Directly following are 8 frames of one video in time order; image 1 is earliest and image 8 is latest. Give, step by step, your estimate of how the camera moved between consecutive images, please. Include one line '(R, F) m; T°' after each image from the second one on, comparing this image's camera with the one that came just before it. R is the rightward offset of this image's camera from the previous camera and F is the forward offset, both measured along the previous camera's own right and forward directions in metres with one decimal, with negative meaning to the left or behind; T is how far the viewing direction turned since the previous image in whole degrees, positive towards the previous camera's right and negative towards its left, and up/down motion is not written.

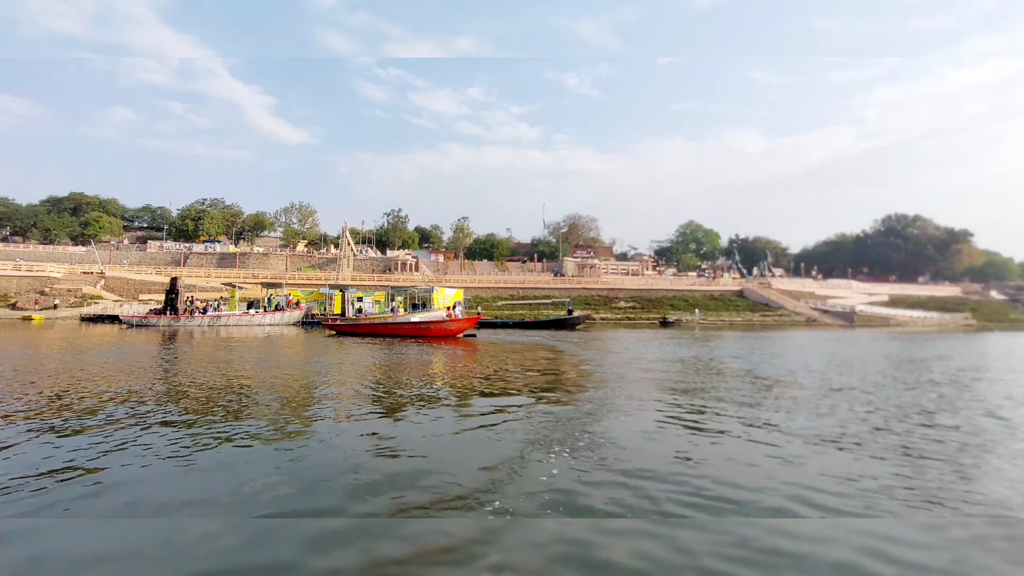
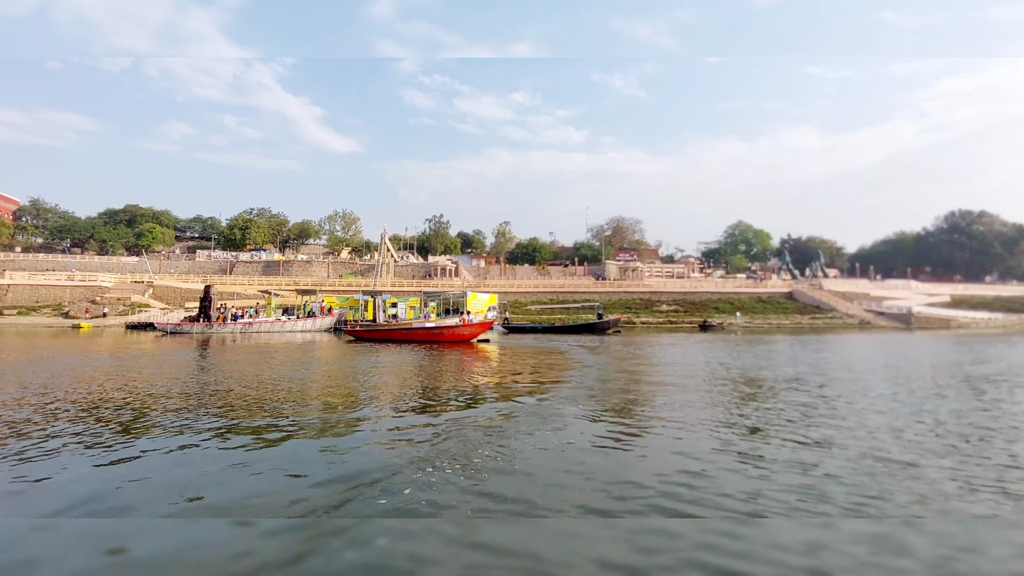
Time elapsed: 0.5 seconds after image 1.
(+0.4, +0.1) m; -5°
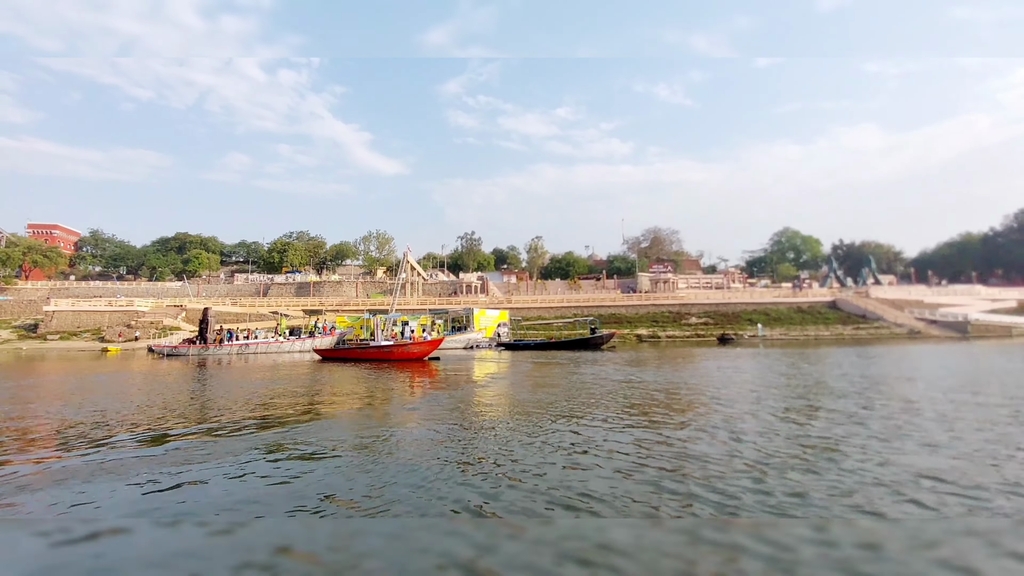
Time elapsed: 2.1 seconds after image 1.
(+1.7, -1.0) m; -5°
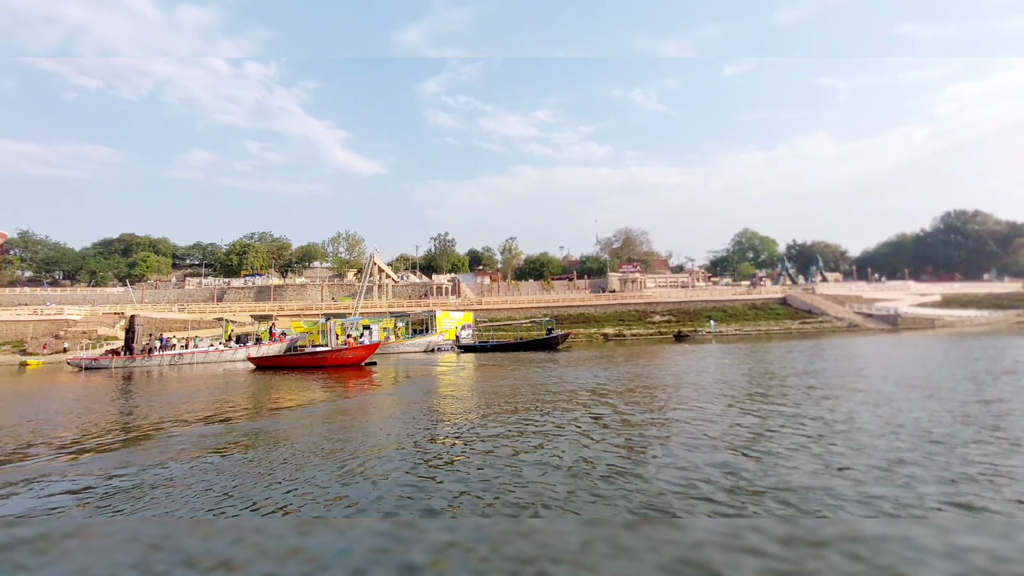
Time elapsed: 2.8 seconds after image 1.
(+0.3, +0.6) m; +3°
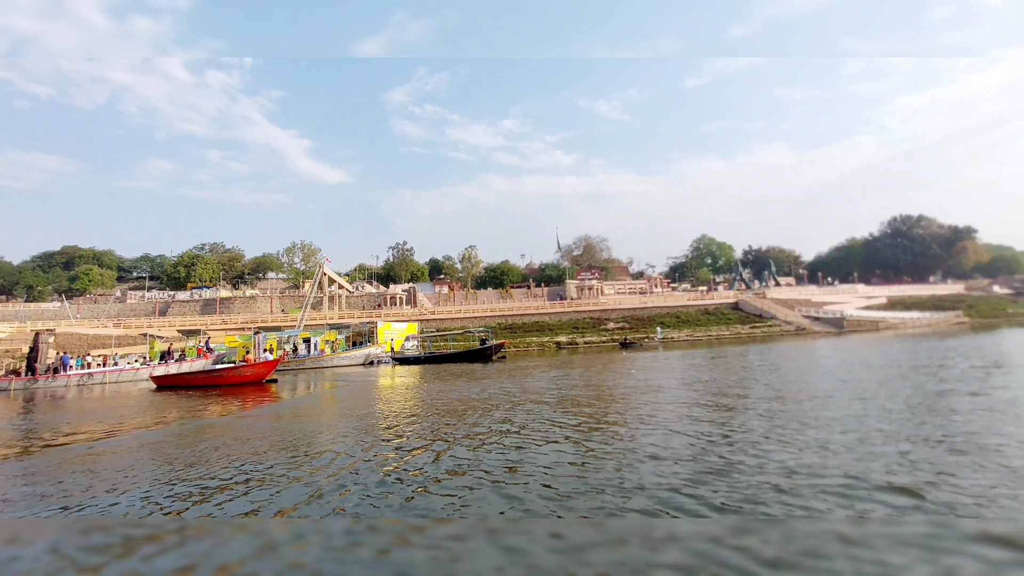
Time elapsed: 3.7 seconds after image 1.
(+1.1, -0.4) m; +3°
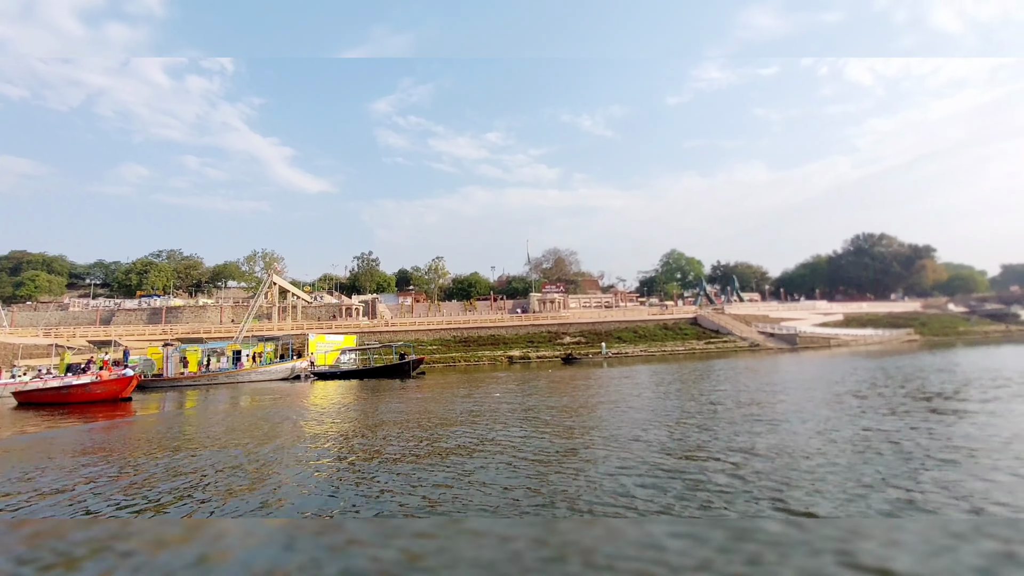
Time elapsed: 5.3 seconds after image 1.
(+2.1, -0.4) m; +1°
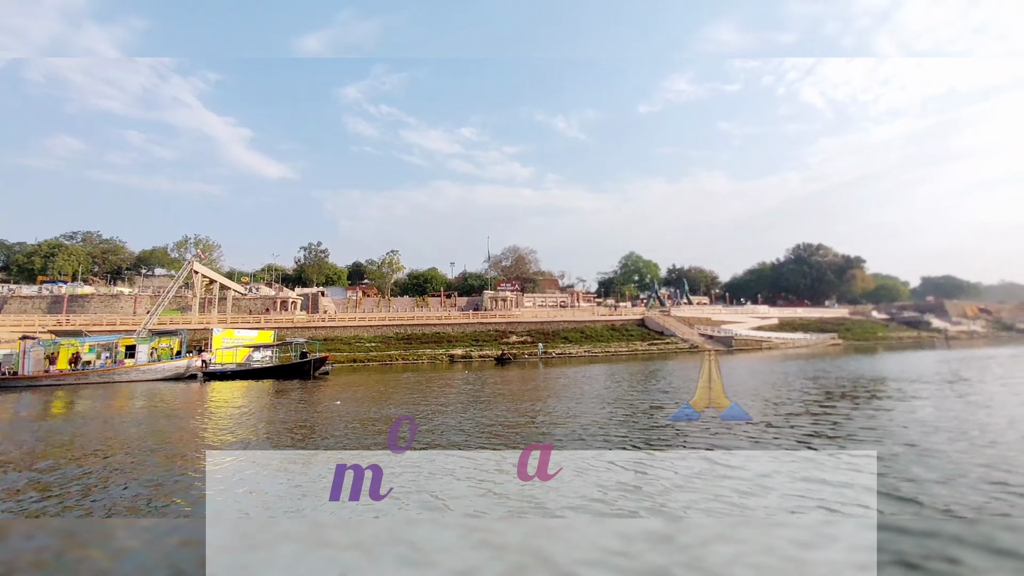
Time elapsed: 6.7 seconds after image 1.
(+1.5, +1.1) m; +3°
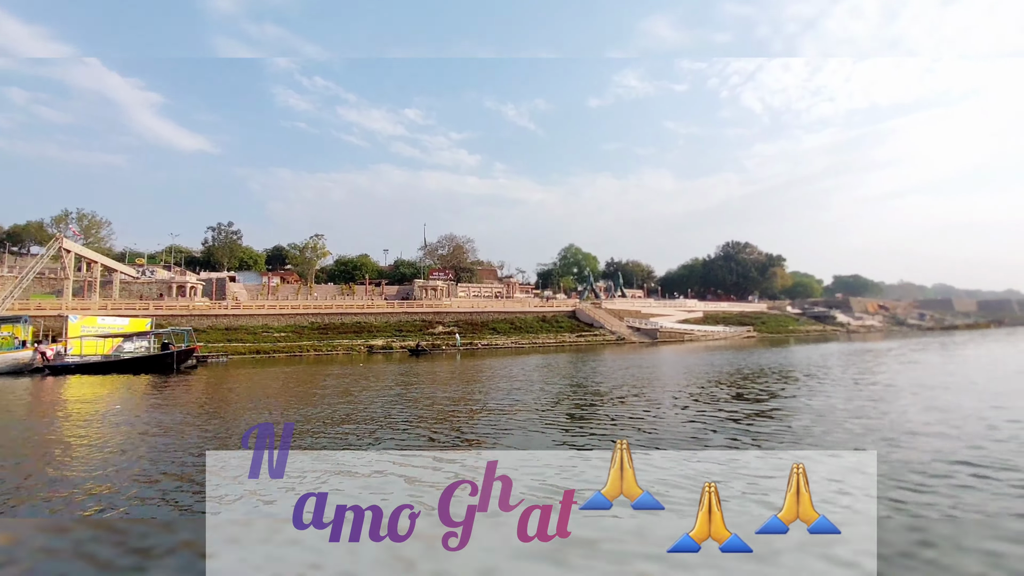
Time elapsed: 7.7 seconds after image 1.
(+1.0, +1.3) m; +6°
